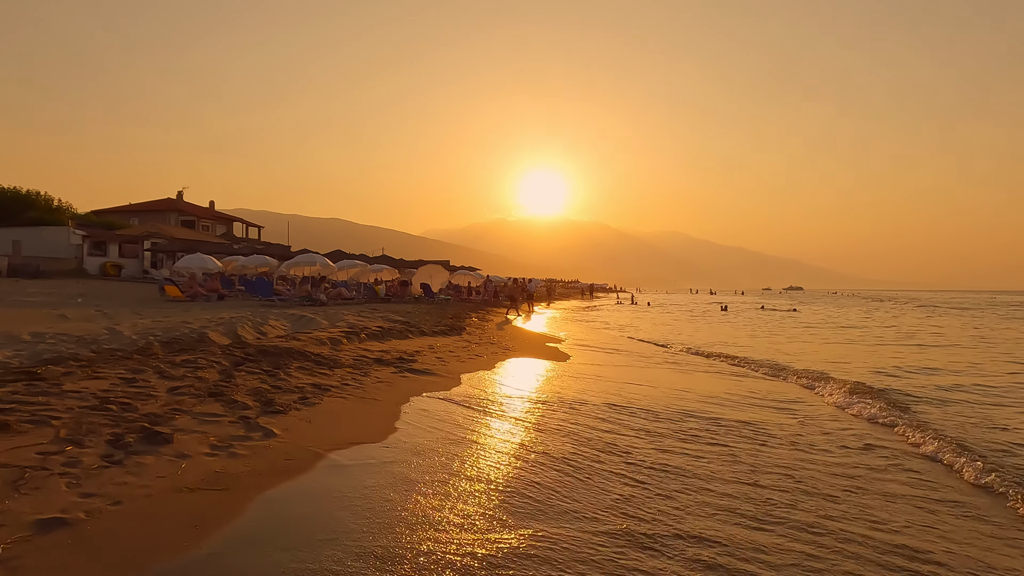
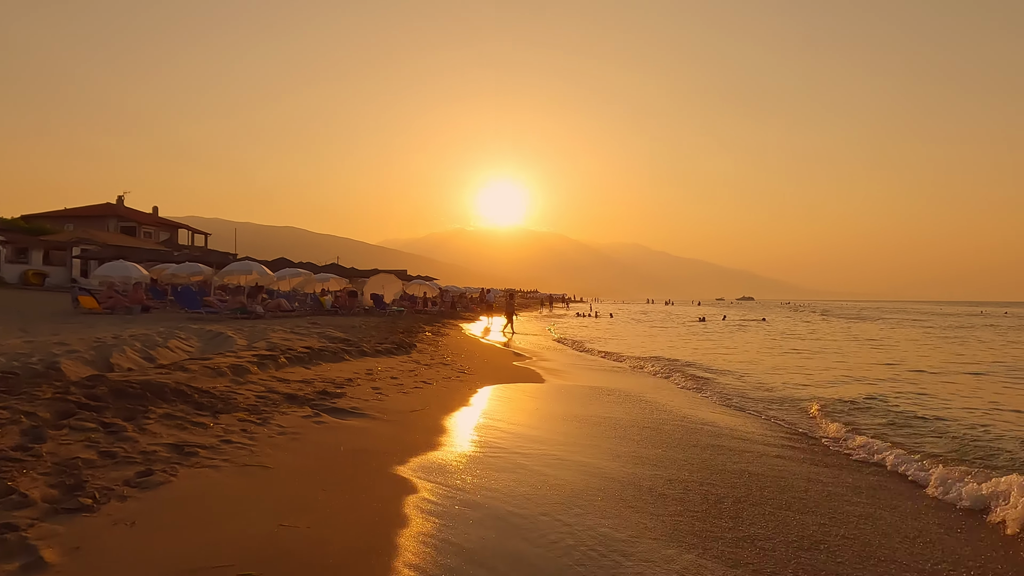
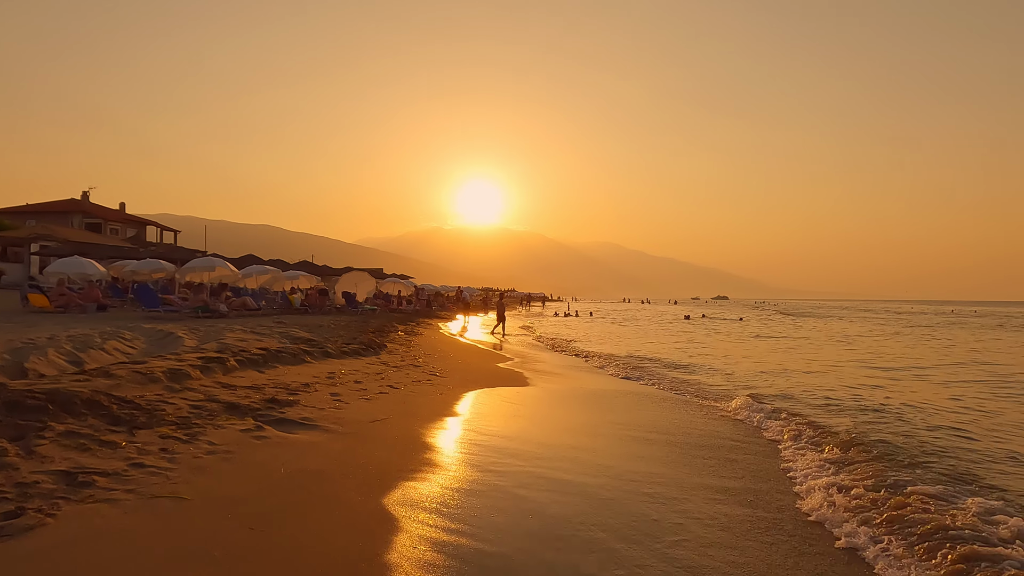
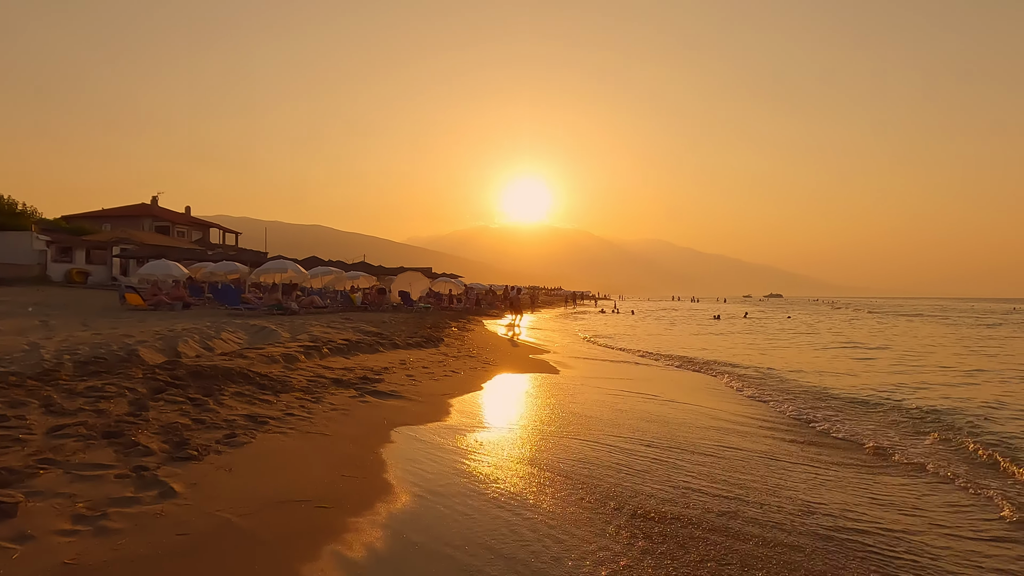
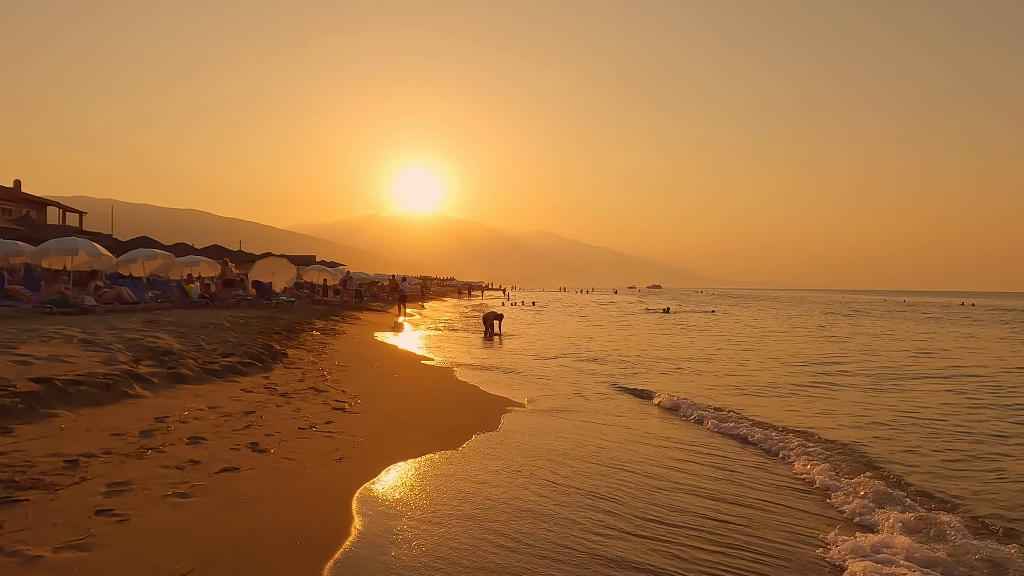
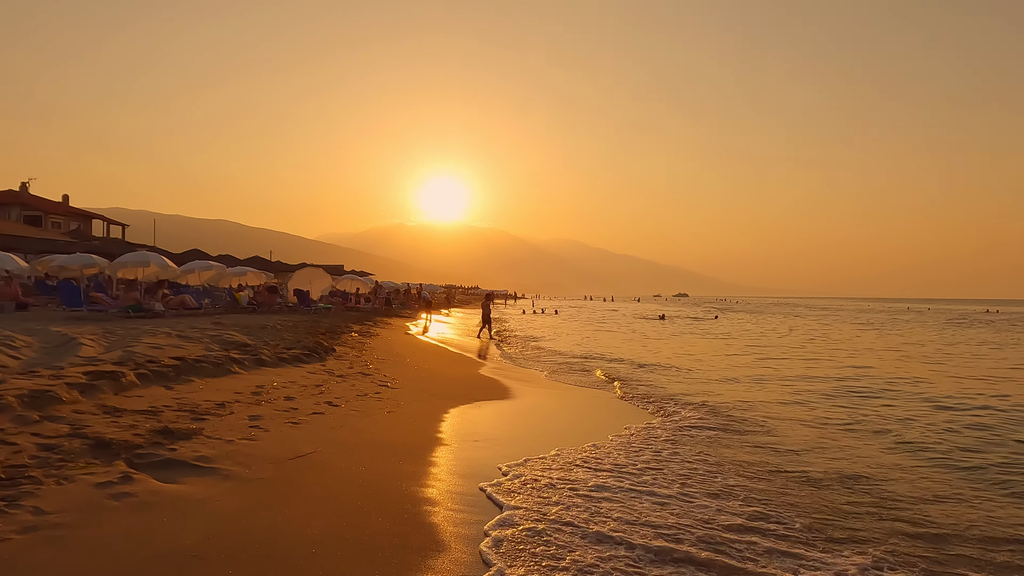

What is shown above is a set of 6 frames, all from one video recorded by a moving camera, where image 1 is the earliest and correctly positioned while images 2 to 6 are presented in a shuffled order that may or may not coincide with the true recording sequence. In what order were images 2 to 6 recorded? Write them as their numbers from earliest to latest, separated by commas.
4, 2, 3, 6, 5
